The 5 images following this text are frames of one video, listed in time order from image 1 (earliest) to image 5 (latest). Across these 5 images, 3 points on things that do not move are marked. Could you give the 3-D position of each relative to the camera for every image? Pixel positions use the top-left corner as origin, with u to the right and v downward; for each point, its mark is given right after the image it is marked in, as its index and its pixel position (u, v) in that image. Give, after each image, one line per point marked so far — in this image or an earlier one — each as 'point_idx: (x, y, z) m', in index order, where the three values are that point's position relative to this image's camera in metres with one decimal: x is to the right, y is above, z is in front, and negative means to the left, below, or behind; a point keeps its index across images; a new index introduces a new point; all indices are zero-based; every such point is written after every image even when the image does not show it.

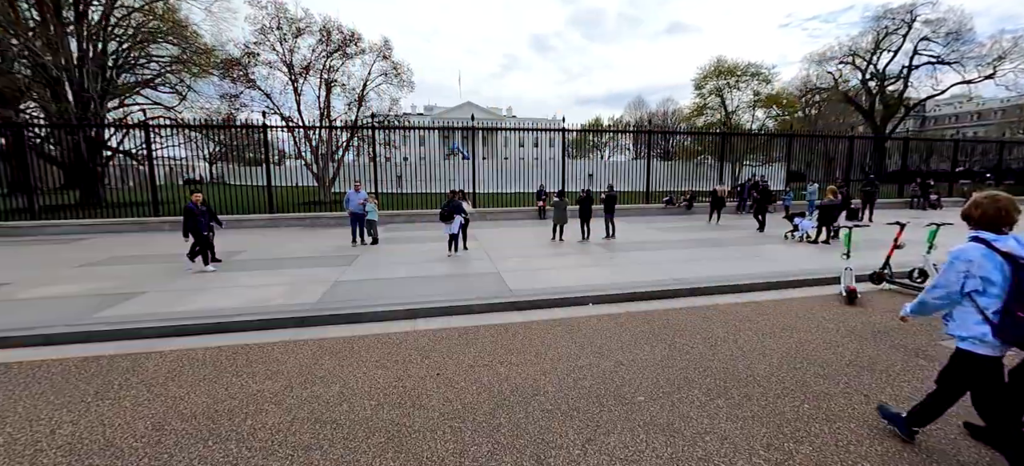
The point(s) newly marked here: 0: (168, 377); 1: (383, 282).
0: (-3.3, -1.4, +3.6) m
1: (-2.2, -0.9, +6.5) m
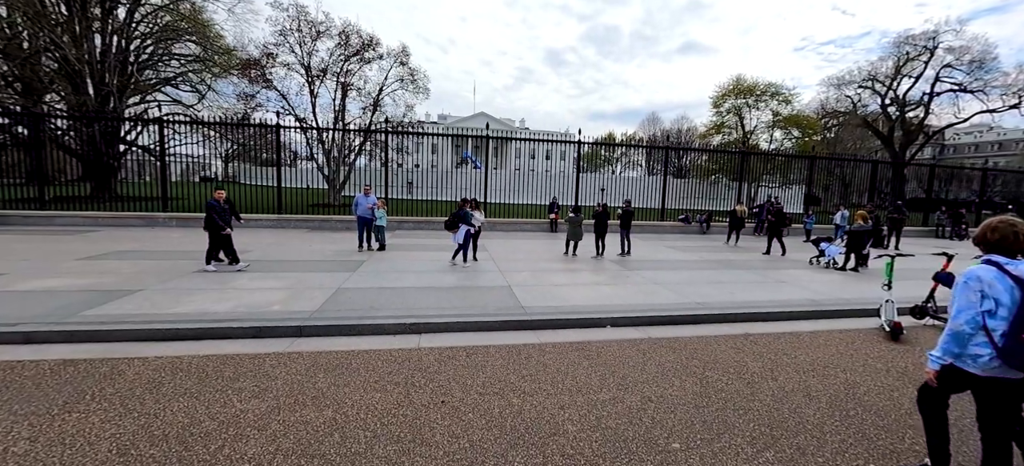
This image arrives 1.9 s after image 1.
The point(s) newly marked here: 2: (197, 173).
0: (-3.2, -1.3, +3.3) m
1: (-2.0, -1.0, +6.2) m
2: (-12.2, +2.4, +15.1) m
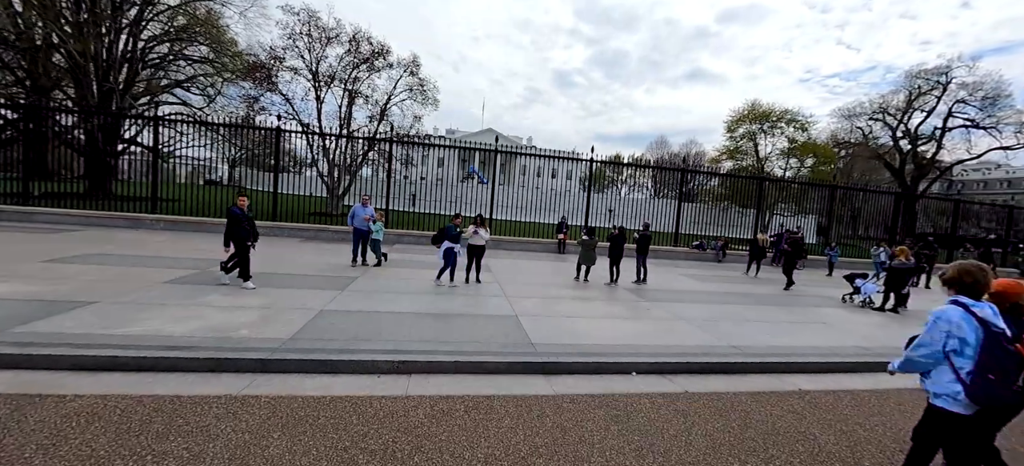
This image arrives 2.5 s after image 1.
0: (-3.1, -1.4, +2.5) m
1: (-1.9, -1.2, +5.4) m
2: (-11.9, +2.2, +14.5) m
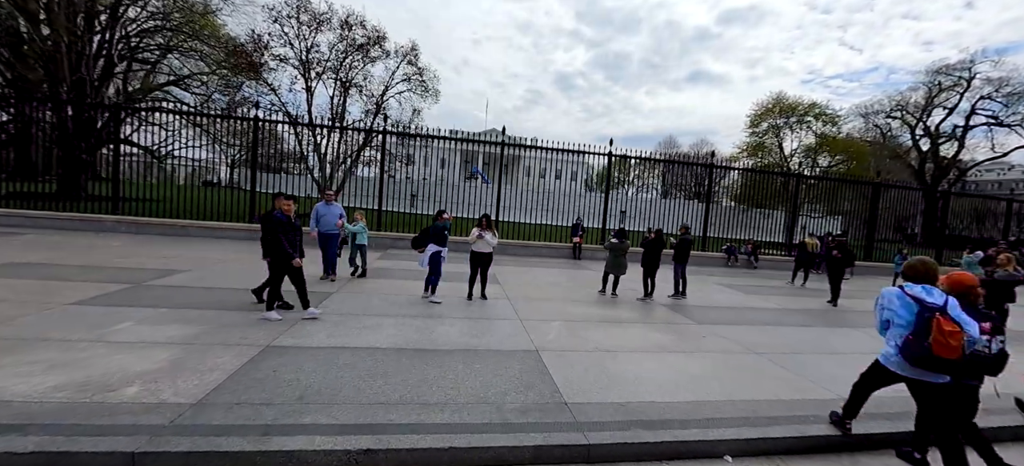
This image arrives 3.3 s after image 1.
0: (-2.9, -1.4, +1.0) m
1: (-1.7, -1.3, +3.9) m
2: (-11.6, +2.1, +13.1) m
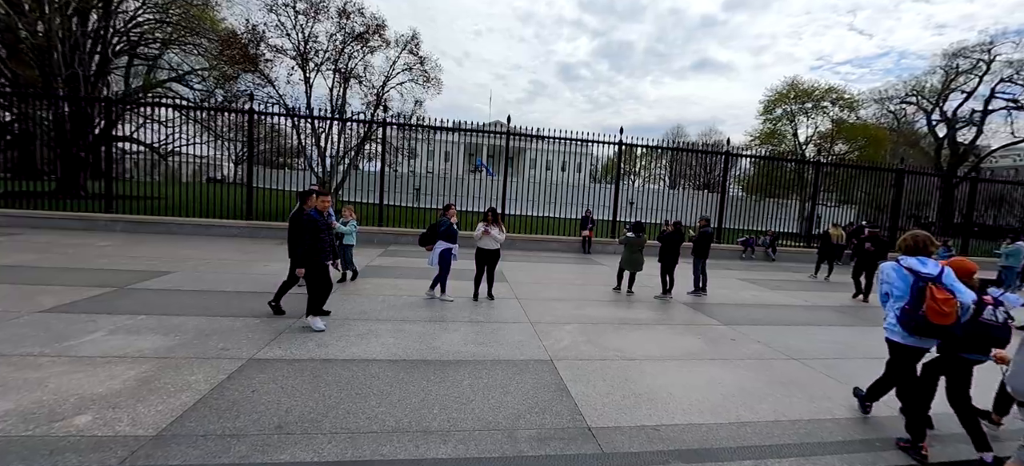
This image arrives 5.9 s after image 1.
0: (-2.8, -1.5, +0.6) m
1: (-1.6, -1.3, +3.4) m
2: (-11.4, +2.1, +12.7) m
